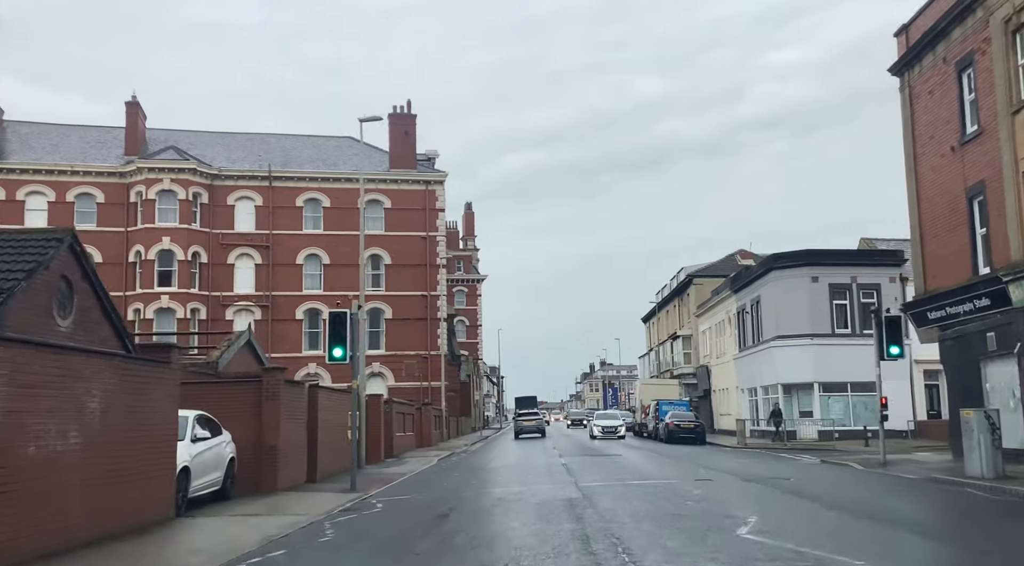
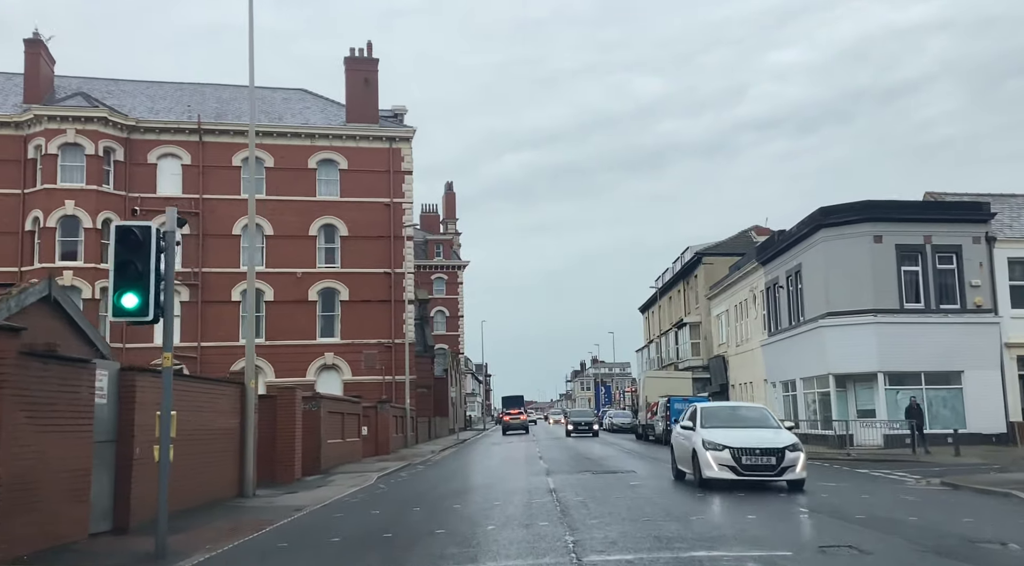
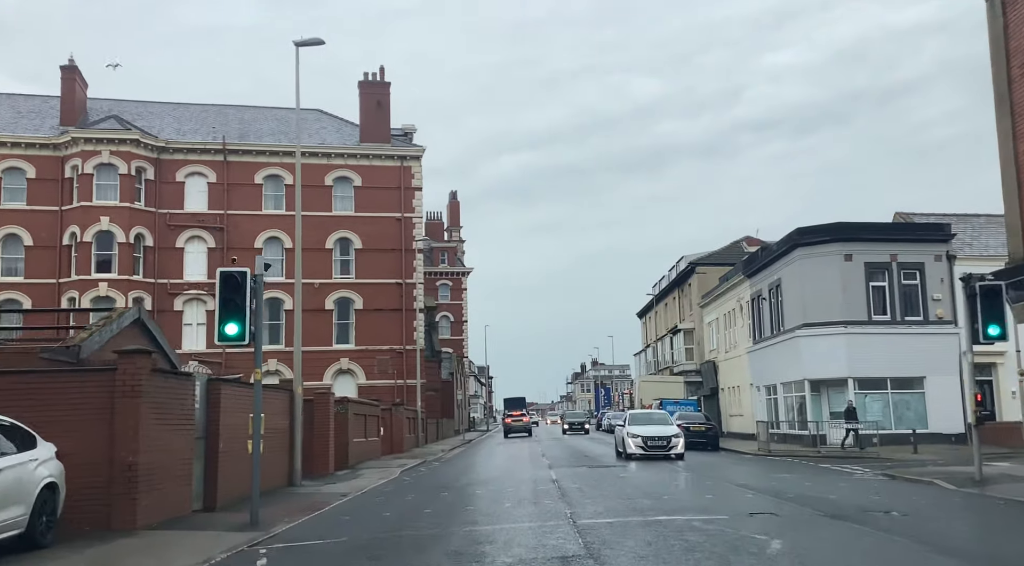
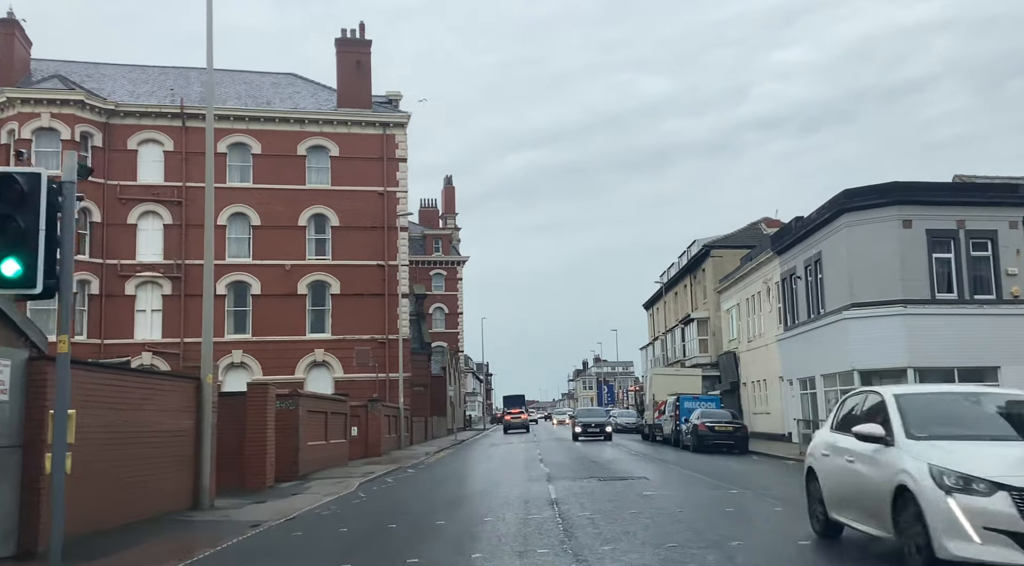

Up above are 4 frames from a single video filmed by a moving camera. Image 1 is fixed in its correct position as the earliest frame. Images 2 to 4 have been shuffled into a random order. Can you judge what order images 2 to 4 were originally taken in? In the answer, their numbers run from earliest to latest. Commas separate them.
3, 2, 4
